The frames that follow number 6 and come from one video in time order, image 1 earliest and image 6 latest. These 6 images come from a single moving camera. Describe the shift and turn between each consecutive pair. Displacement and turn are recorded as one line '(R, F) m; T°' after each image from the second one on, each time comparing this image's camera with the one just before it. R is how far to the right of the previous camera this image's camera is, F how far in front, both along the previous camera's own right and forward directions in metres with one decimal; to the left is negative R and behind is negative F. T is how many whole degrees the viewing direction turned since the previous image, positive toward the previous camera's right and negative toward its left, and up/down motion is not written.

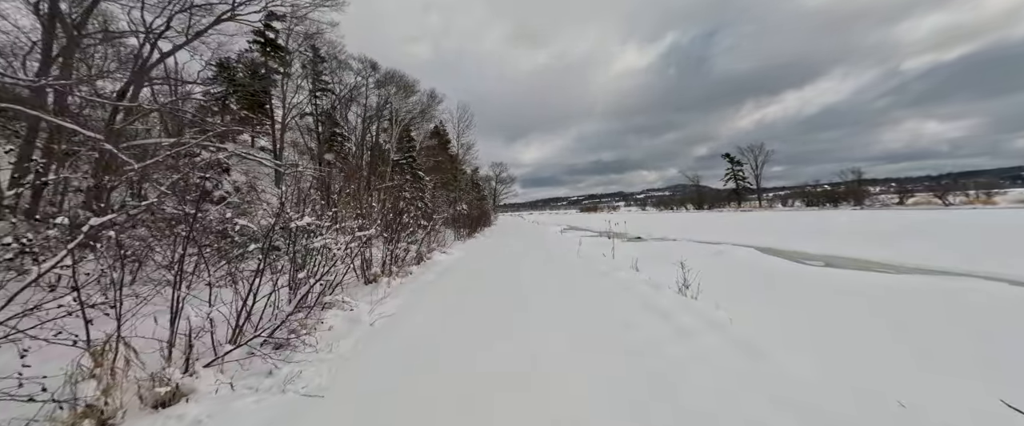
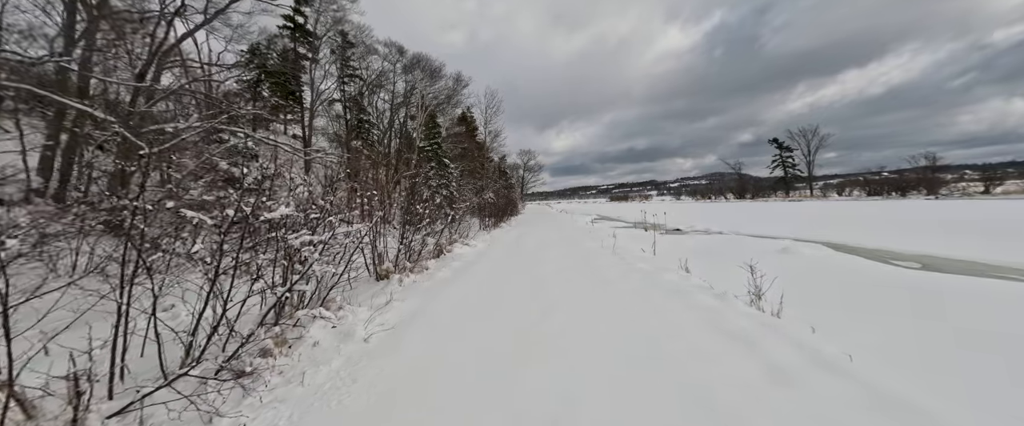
(0.0, +0.8) m; -5°
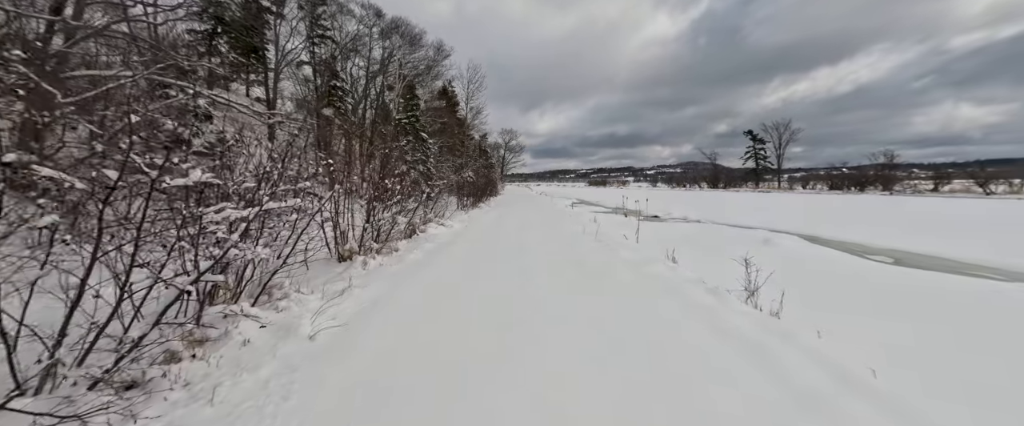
(0.0, +0.4) m; +4°
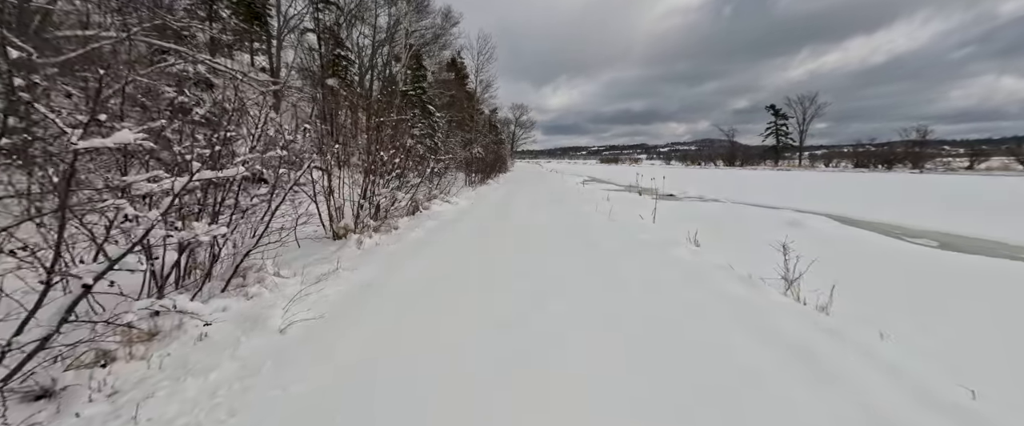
(0.0, +0.4) m; -2°
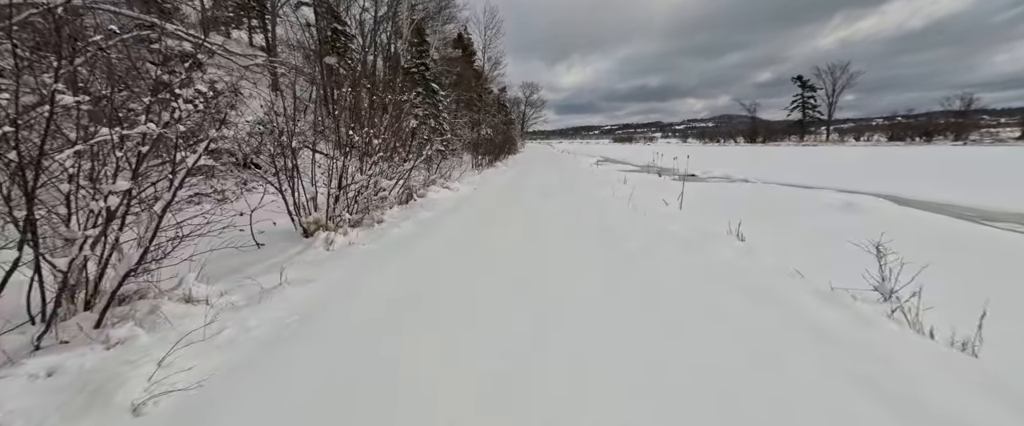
(+0.1, +0.8) m; -2°
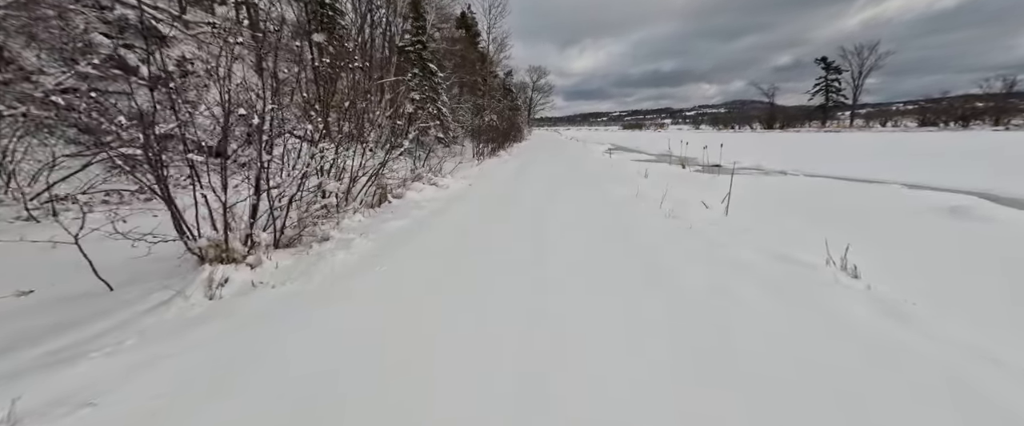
(+0.1, +1.3) m; -1°
